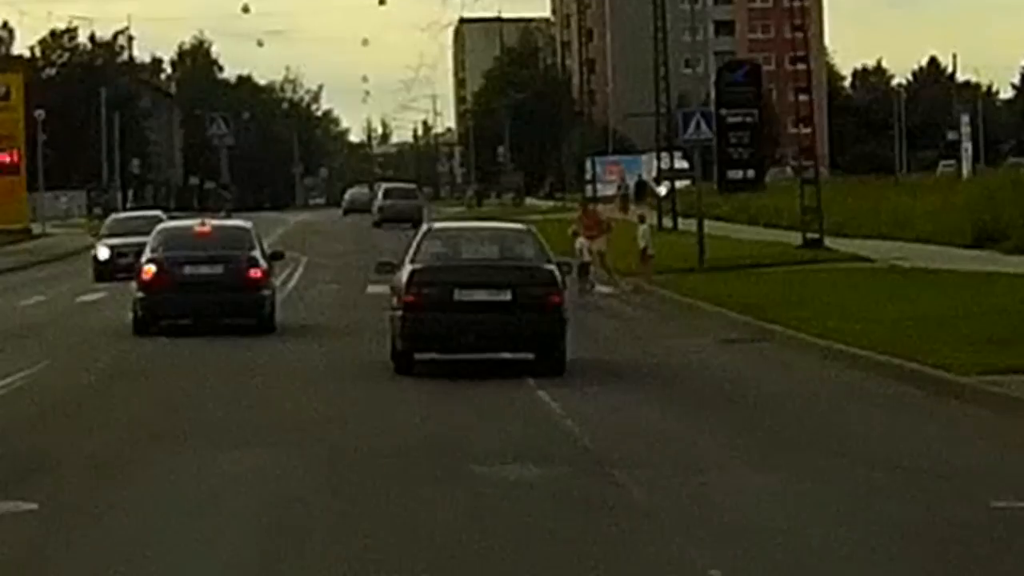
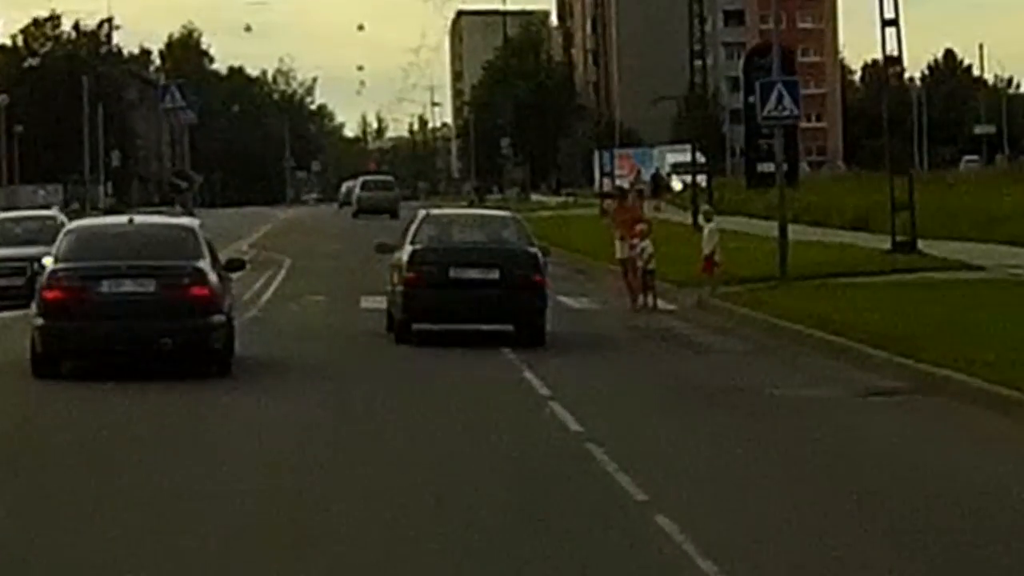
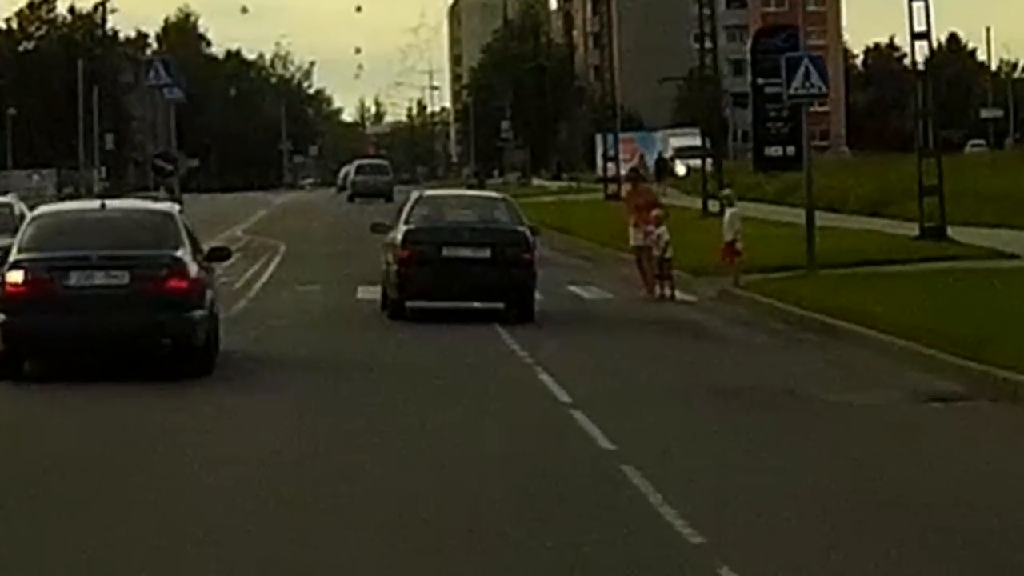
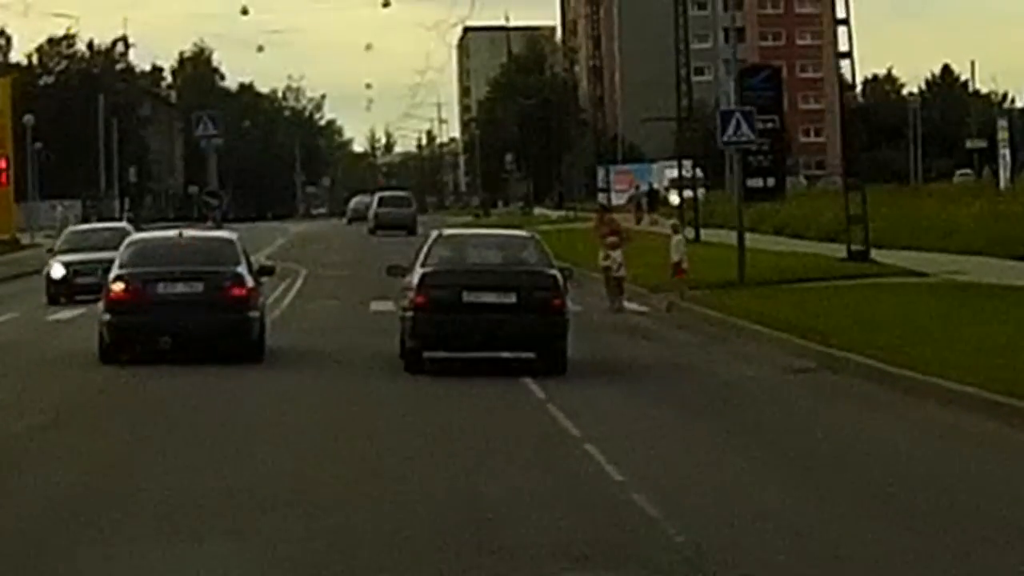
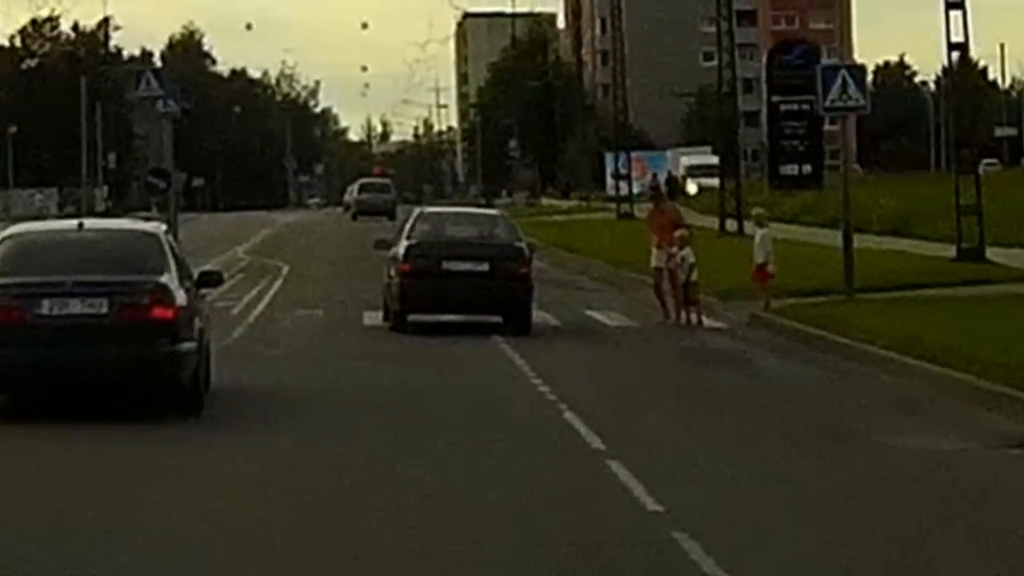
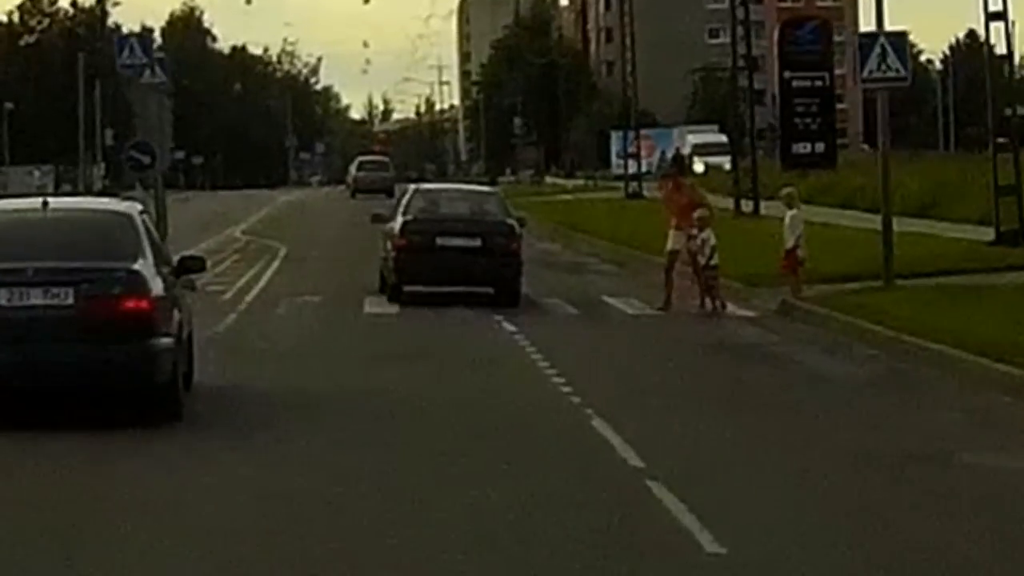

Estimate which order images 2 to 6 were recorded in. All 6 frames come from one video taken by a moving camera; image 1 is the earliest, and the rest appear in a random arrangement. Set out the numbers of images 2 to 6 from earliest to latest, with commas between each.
4, 2, 3, 5, 6
